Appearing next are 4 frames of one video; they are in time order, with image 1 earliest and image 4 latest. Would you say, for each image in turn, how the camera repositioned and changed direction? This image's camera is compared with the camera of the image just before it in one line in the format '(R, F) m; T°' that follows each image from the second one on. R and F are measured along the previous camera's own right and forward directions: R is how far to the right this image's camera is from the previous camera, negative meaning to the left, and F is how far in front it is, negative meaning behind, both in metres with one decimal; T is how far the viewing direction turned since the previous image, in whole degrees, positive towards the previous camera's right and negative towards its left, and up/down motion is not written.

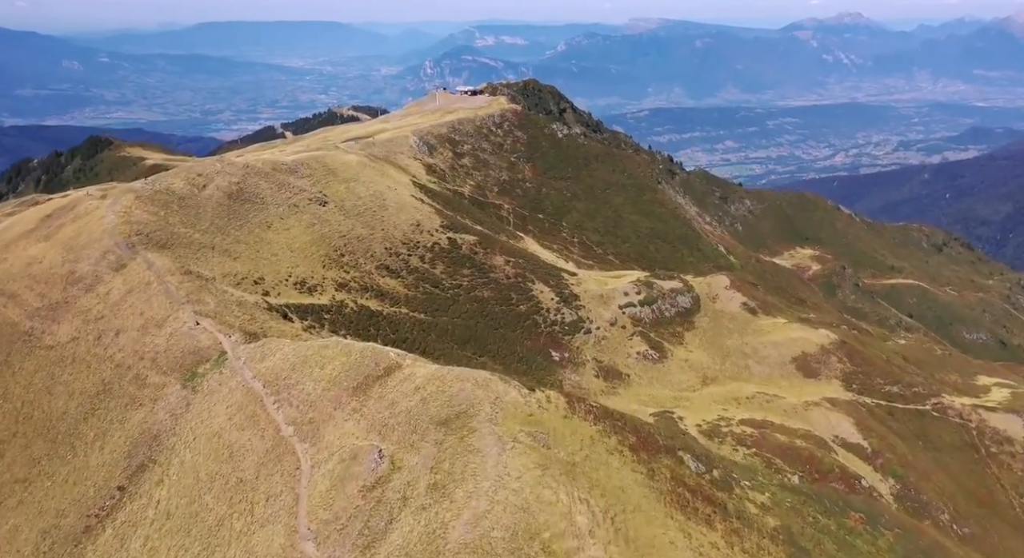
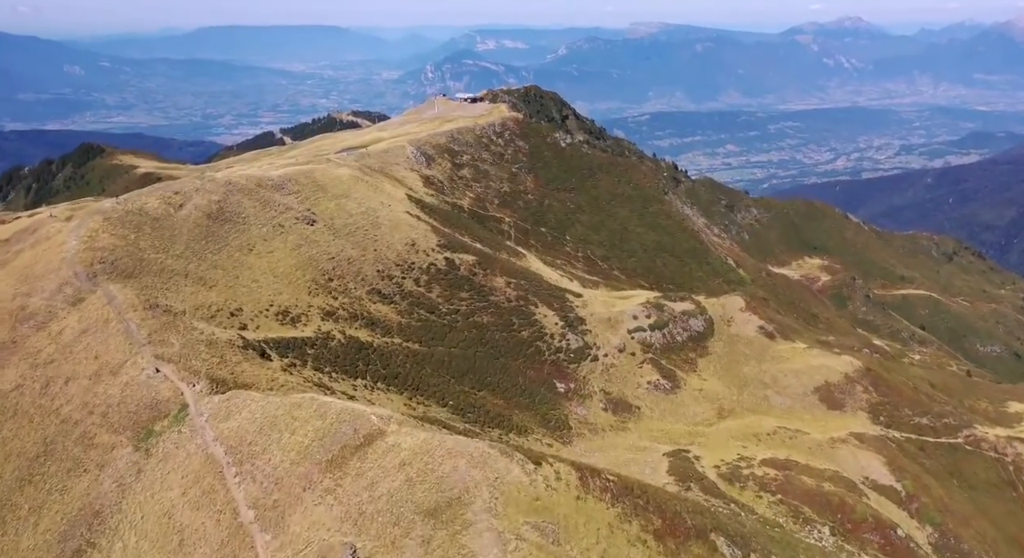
(-0.1, +5.6) m; 0°
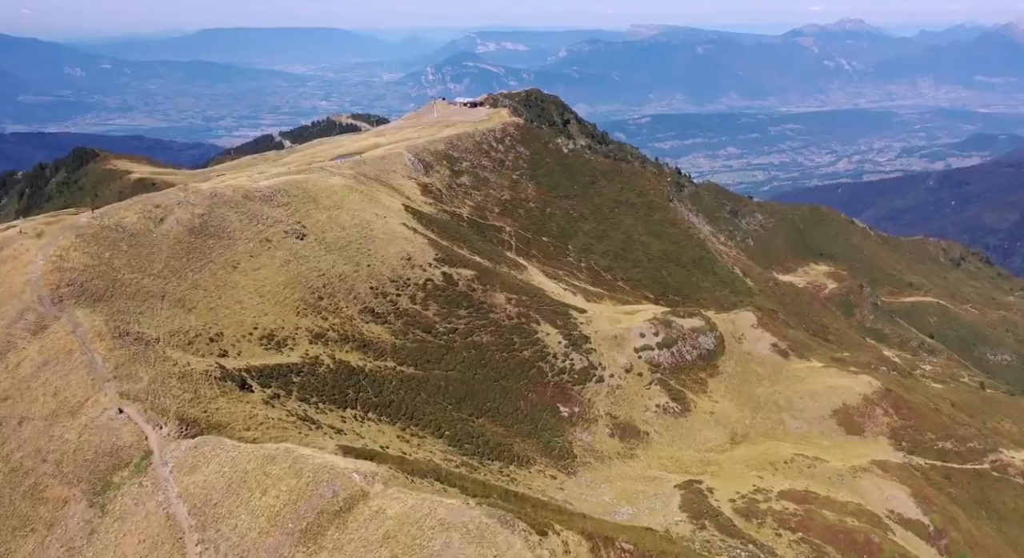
(0.0, +4.0) m; 0°
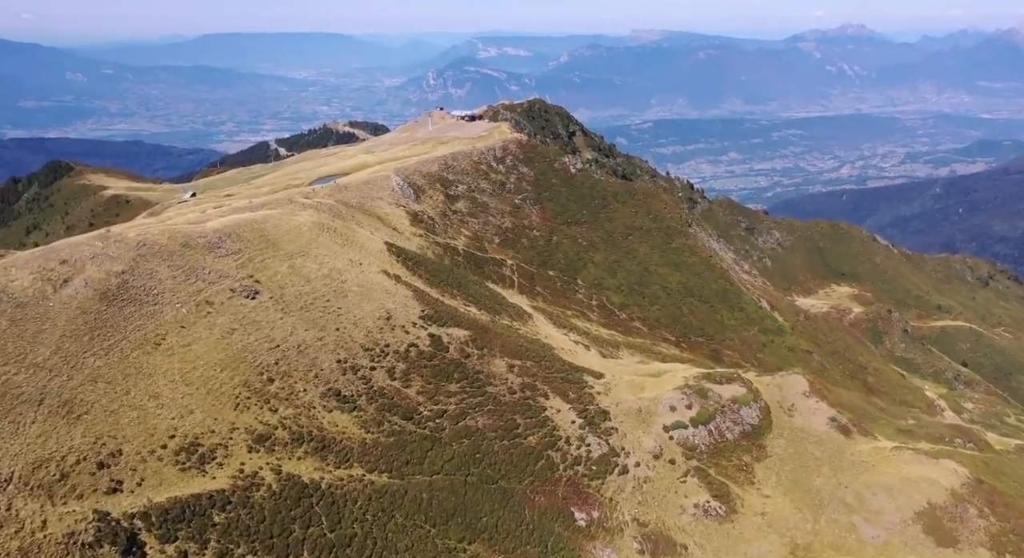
(-0.1, +14.4) m; 0°
